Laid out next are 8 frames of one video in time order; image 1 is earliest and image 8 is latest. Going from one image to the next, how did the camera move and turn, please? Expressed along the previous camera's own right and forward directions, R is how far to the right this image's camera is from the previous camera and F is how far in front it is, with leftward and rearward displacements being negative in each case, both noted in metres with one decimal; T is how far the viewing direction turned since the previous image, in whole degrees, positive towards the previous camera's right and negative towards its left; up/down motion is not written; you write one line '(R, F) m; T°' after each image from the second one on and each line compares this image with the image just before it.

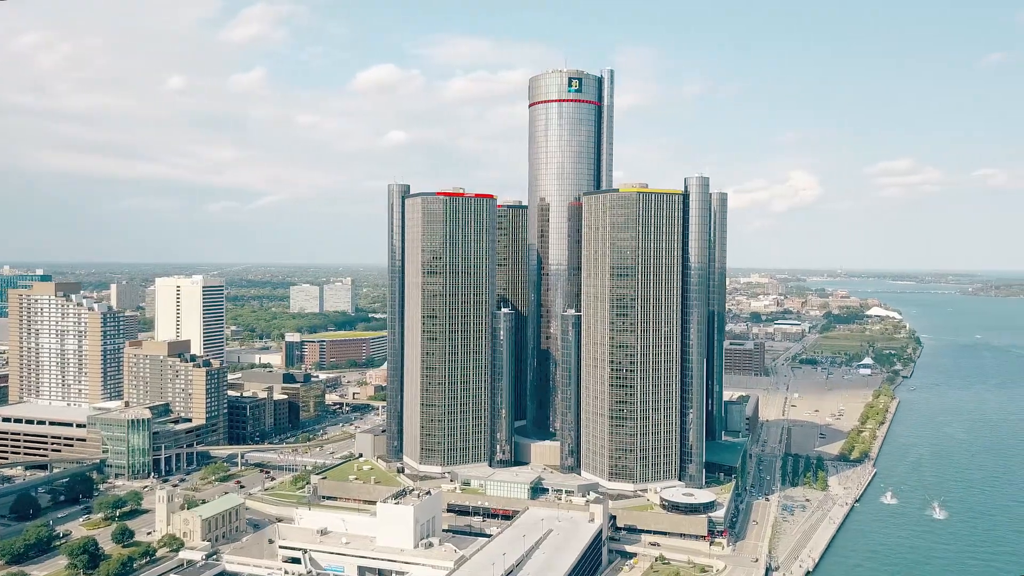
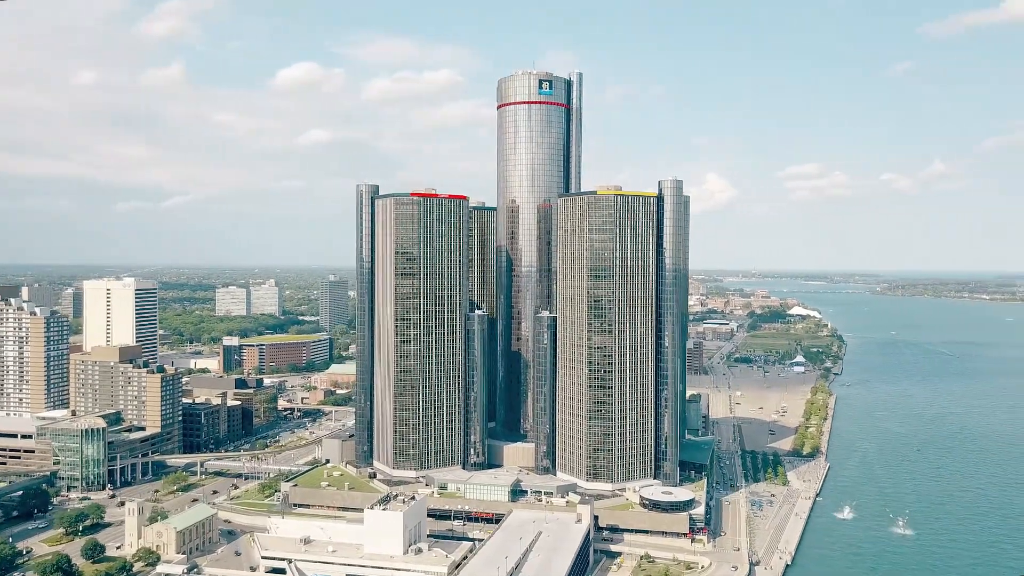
(-3.2, +0.3) m; +5°
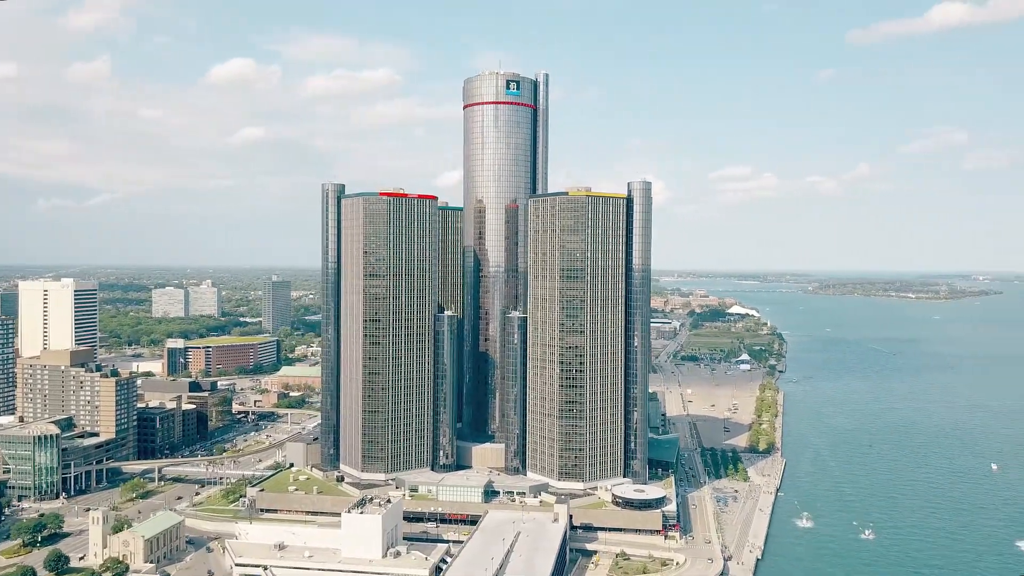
(-1.9, +0.1) m; +4°
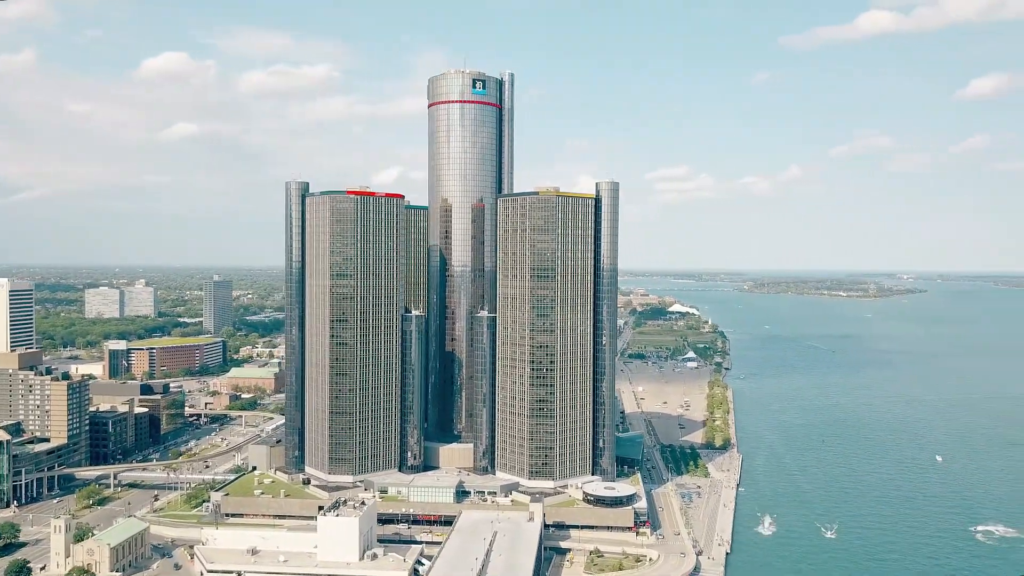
(-1.8, +0.1) m; +4°
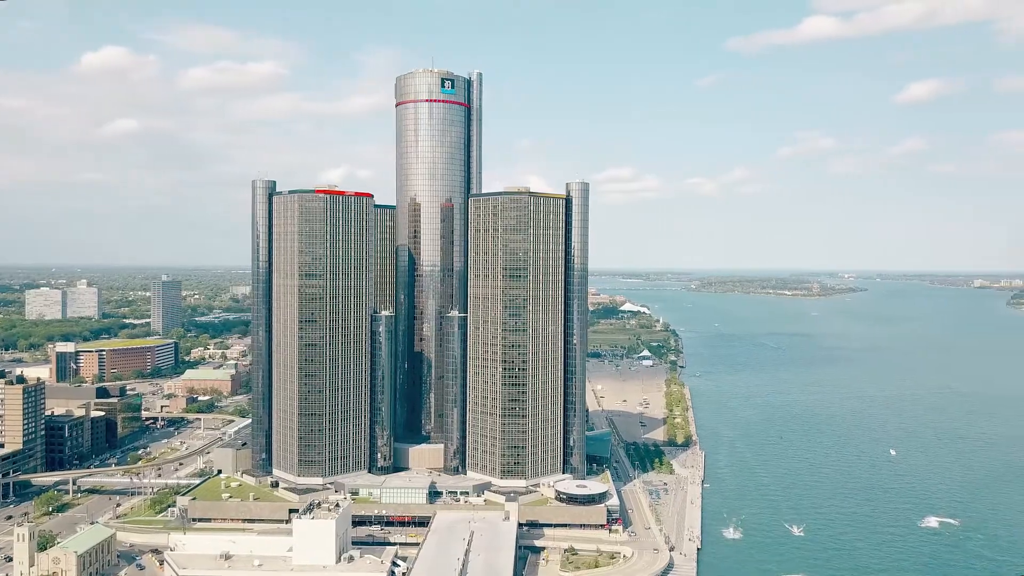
(-1.3, 0.0) m; +3°
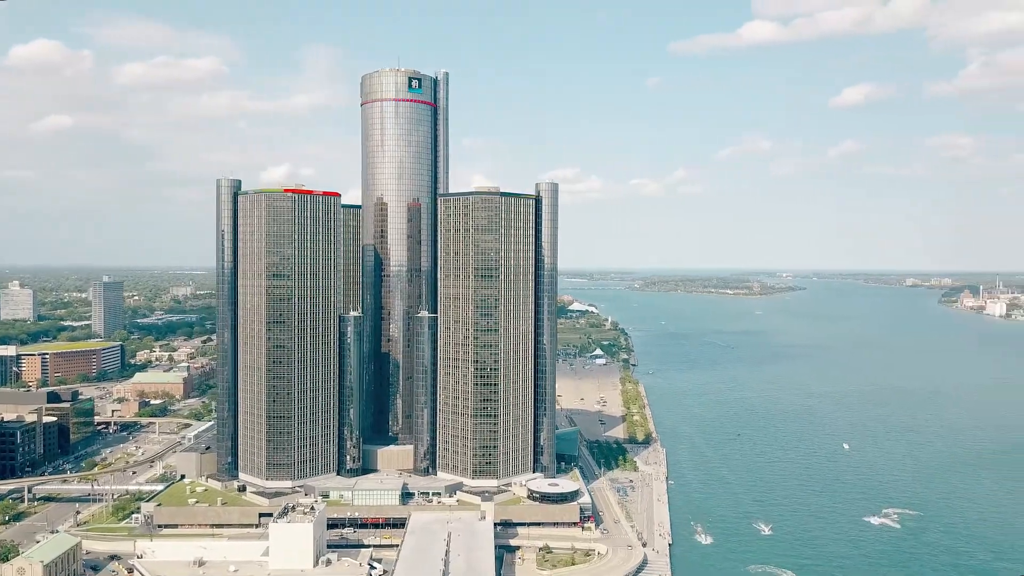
(-1.6, 0.0) m; +4°
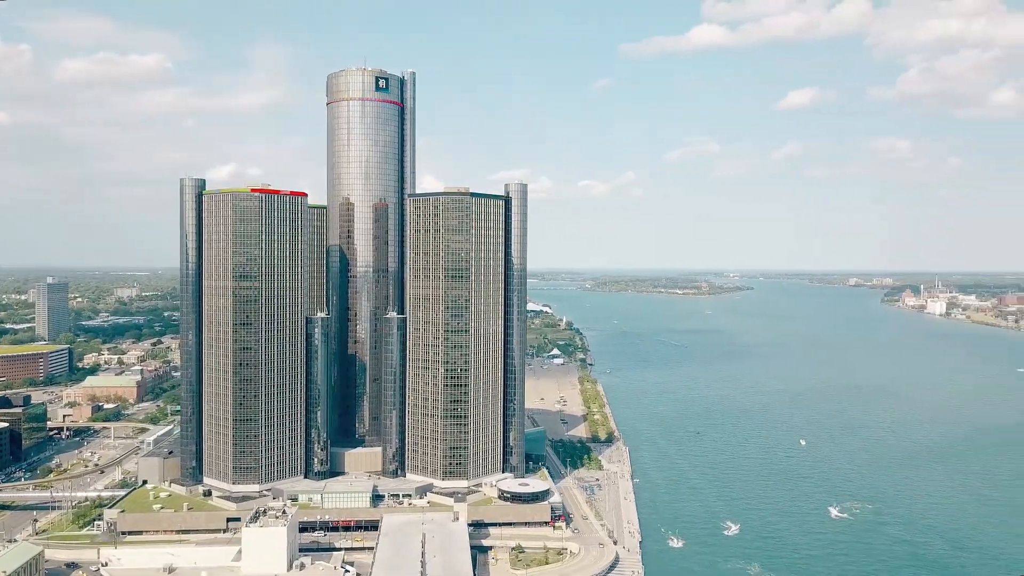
(-1.1, 0.0) m; +3°
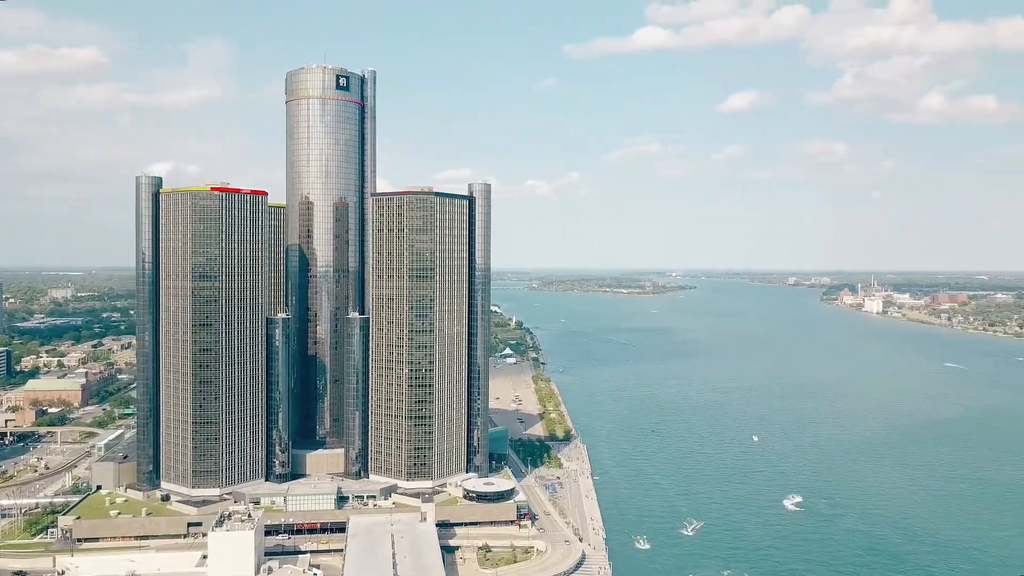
(-1.1, -0.1) m; +4°
